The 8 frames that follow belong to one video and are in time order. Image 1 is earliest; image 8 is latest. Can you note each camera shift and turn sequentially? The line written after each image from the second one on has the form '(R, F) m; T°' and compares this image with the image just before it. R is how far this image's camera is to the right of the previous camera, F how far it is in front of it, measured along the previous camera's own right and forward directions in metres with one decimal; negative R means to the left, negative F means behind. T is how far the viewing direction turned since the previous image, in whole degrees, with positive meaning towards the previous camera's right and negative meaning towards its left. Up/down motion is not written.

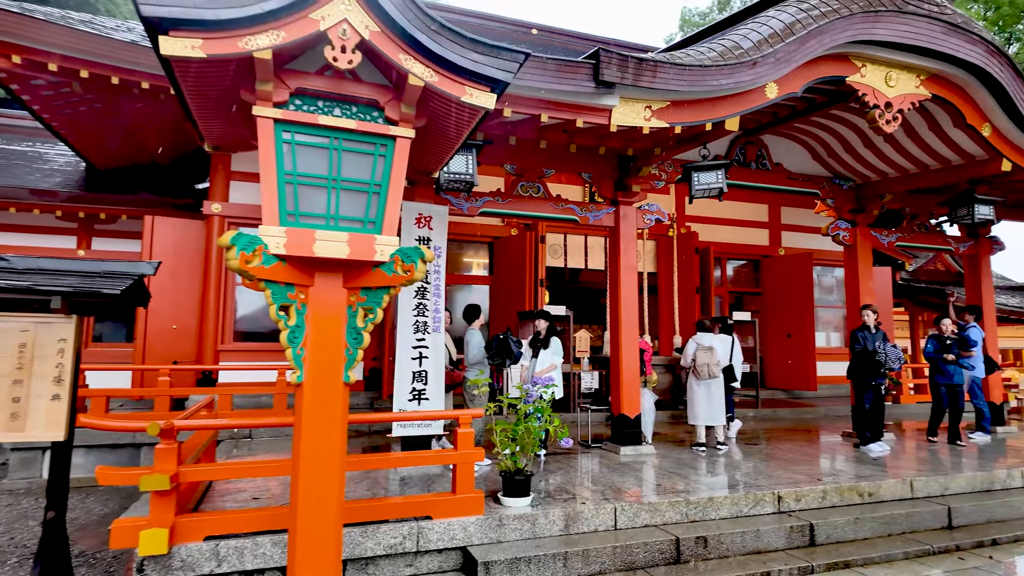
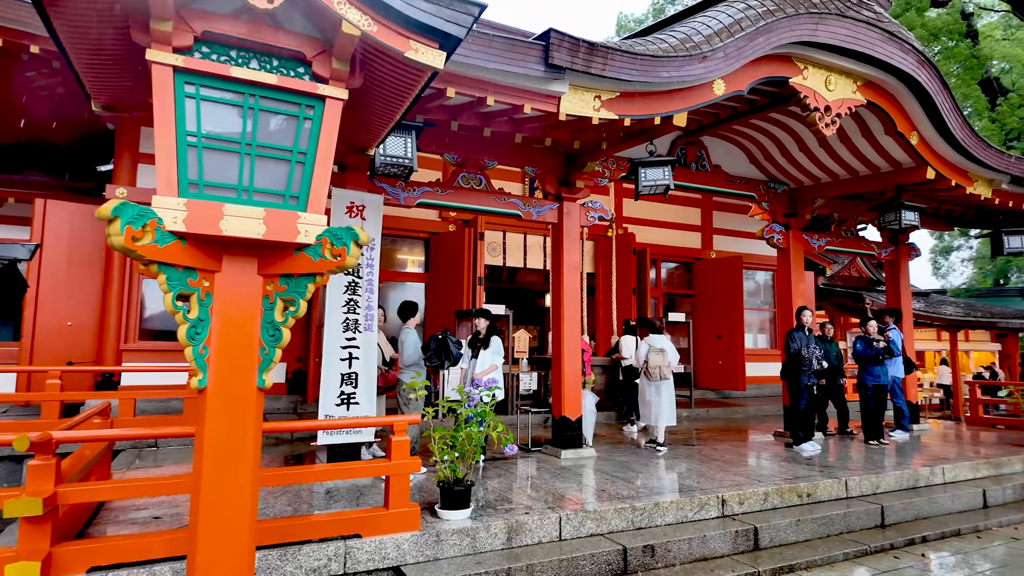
(-0.1, +0.3) m; +6°
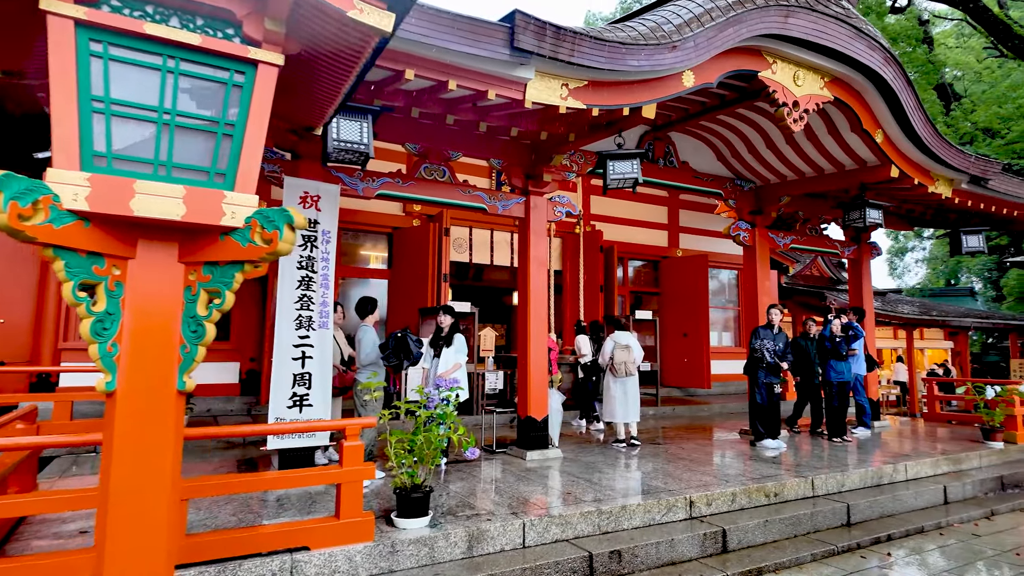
(0.0, +0.2) m; +3°
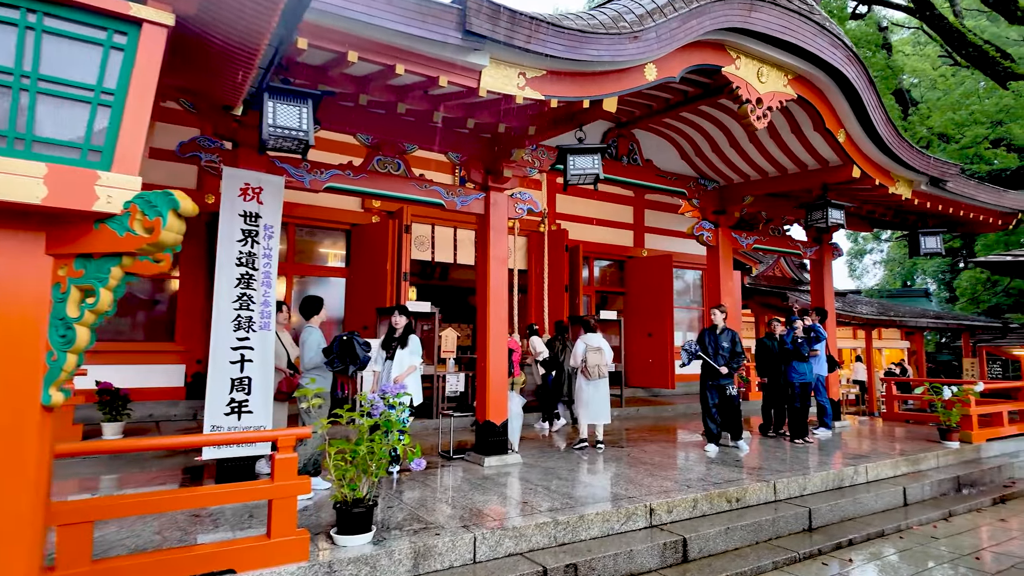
(+0.1, +0.2) m; +3°
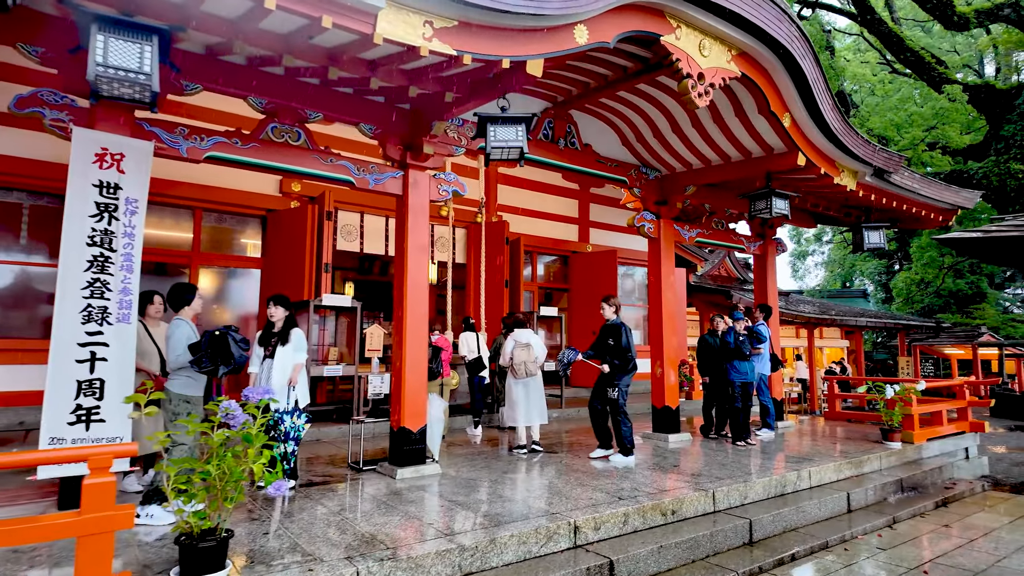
(+0.3, +0.5) m; +4°
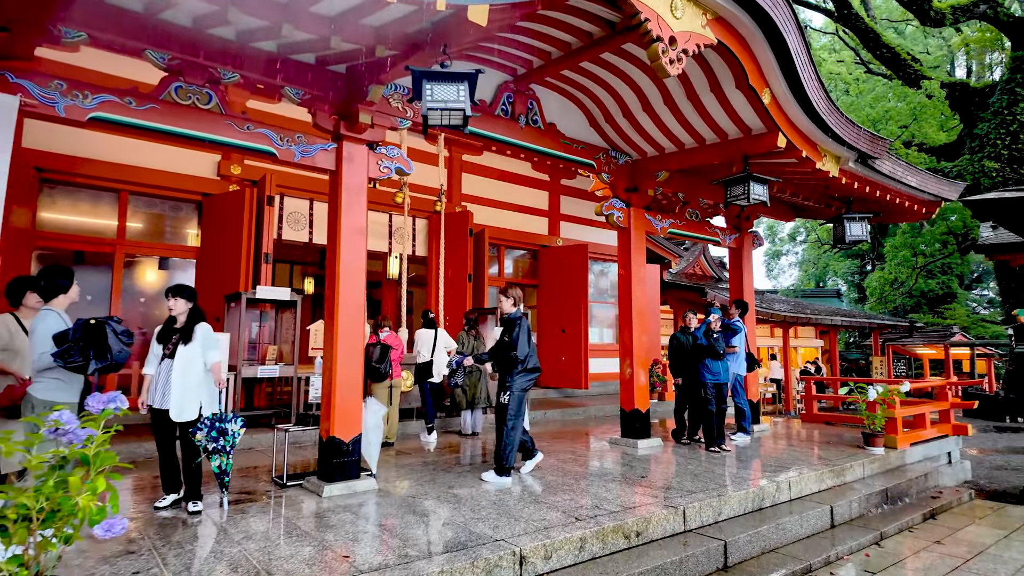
(+0.2, +0.6) m; +2°
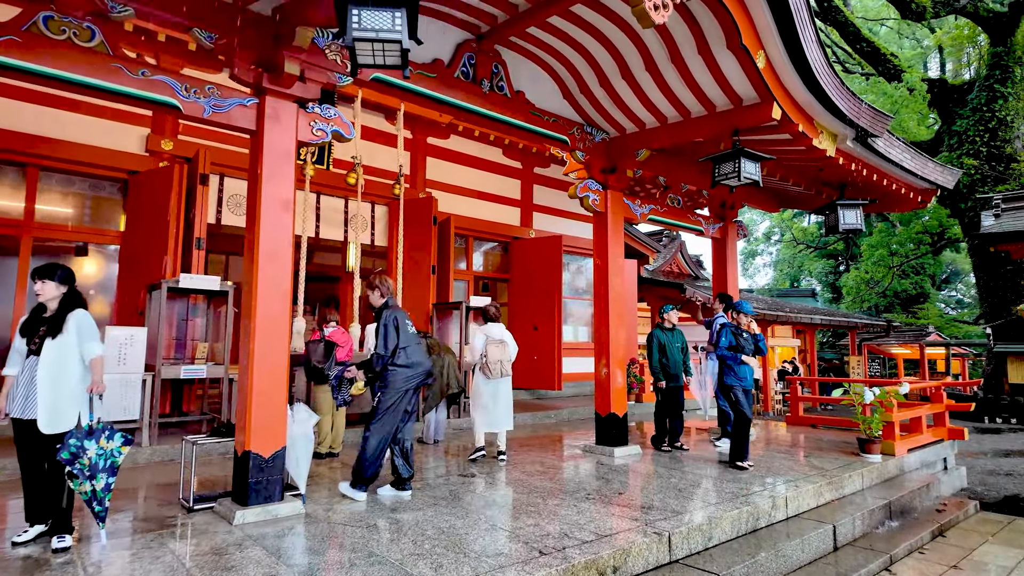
(+0.1, +0.7) m; +2°
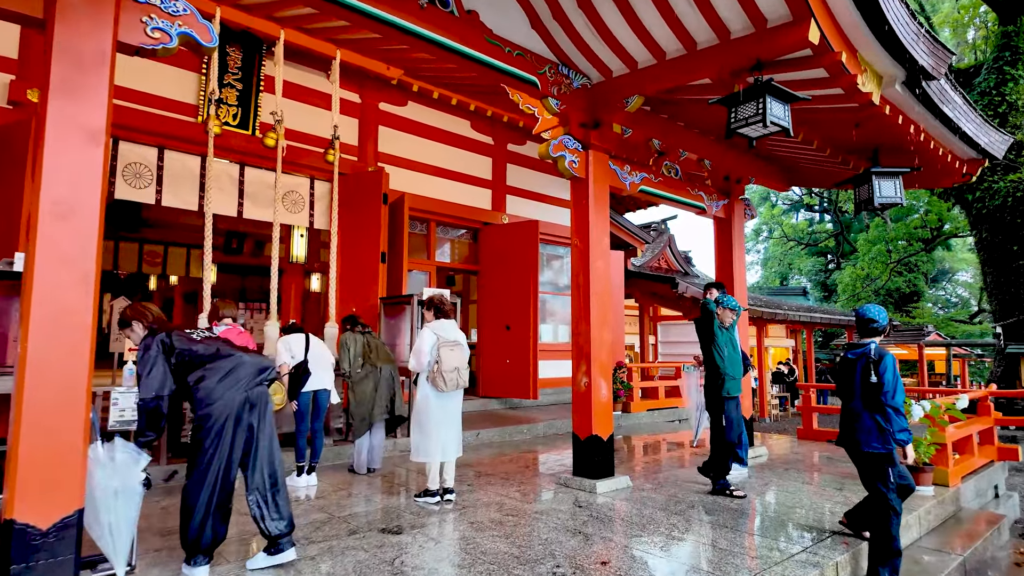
(+0.2, +1.2) m; +1°
